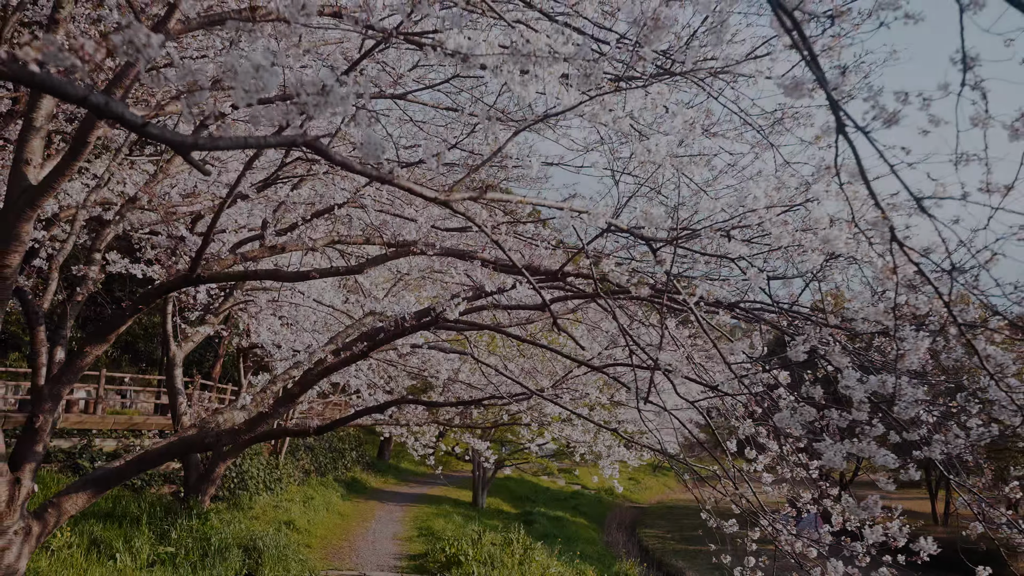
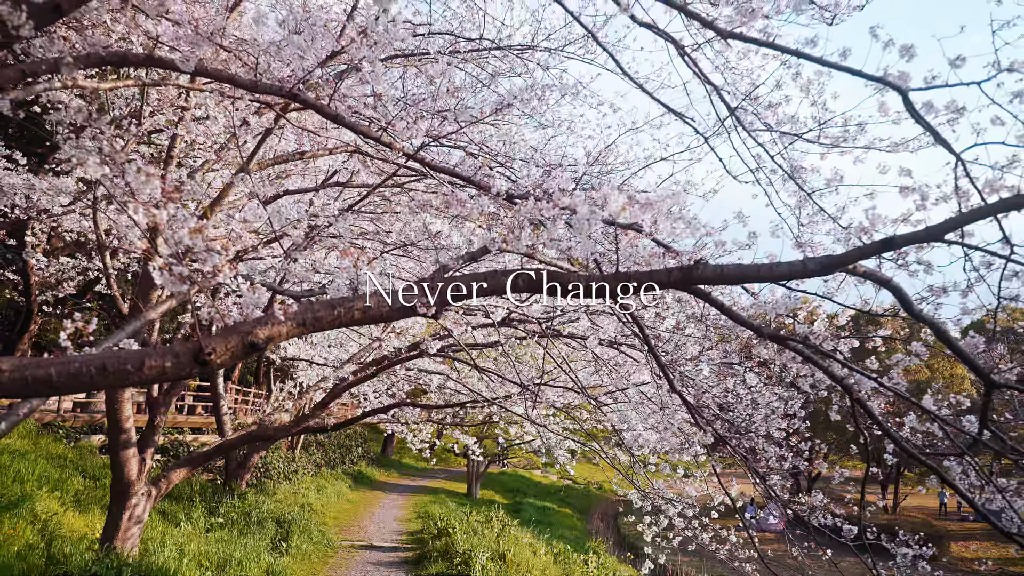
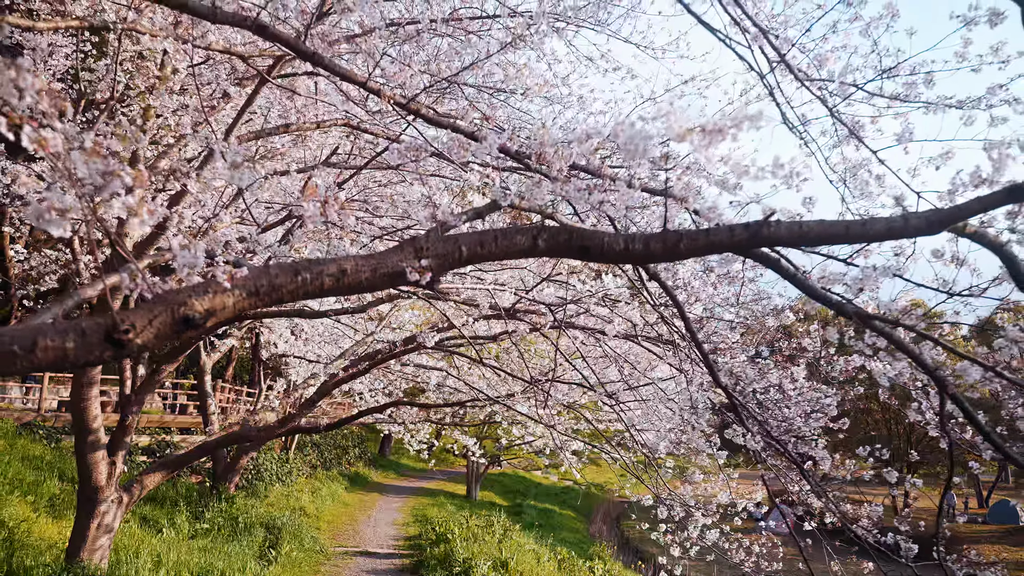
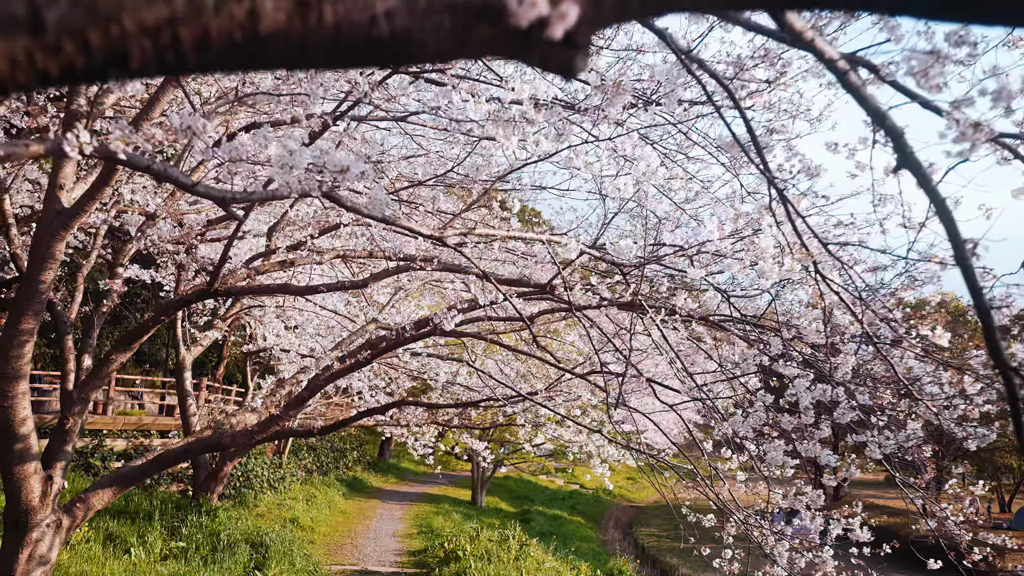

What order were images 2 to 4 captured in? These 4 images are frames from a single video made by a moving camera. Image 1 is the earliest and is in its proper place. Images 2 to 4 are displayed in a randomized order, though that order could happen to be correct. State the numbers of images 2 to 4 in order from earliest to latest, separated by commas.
4, 3, 2
